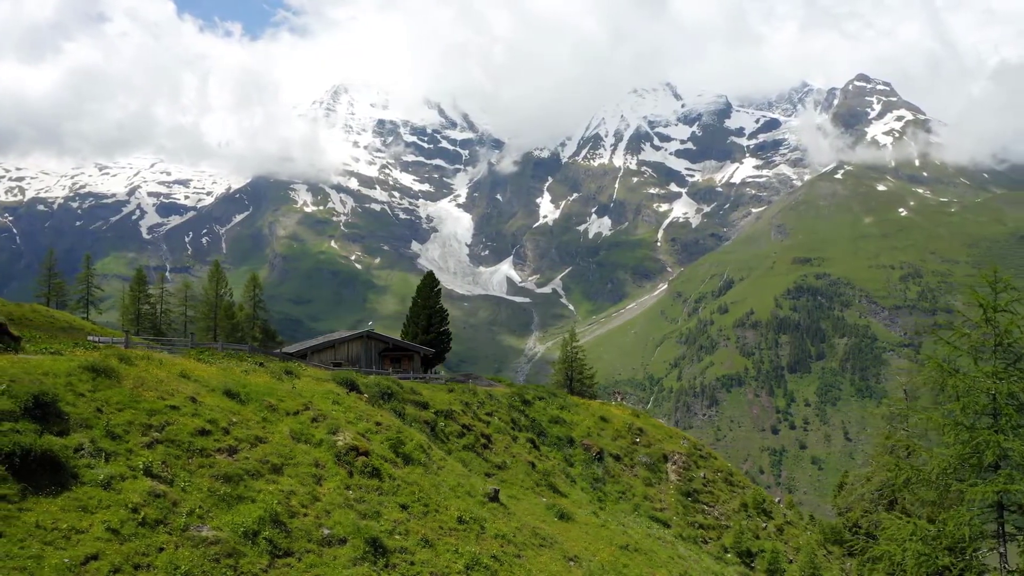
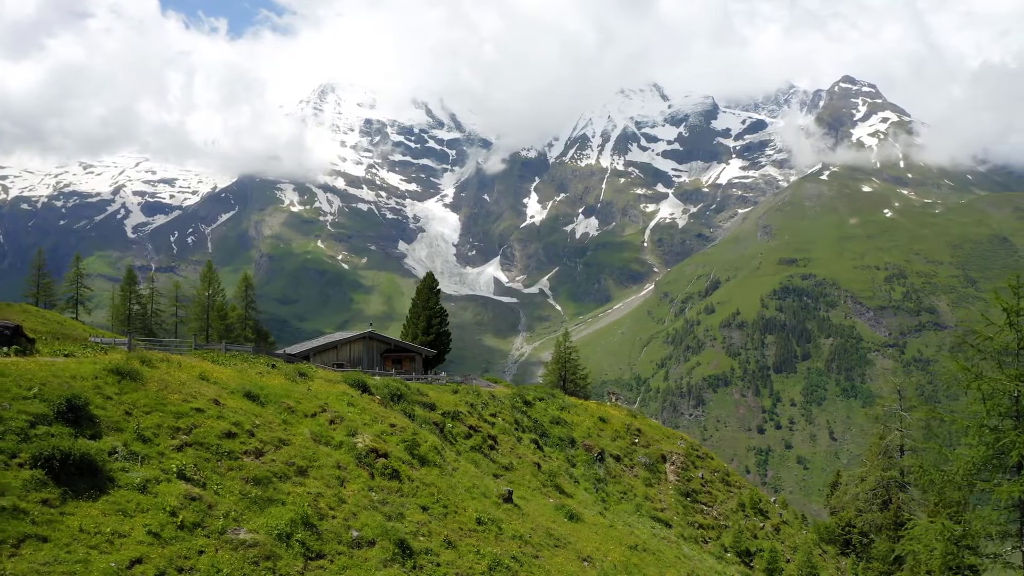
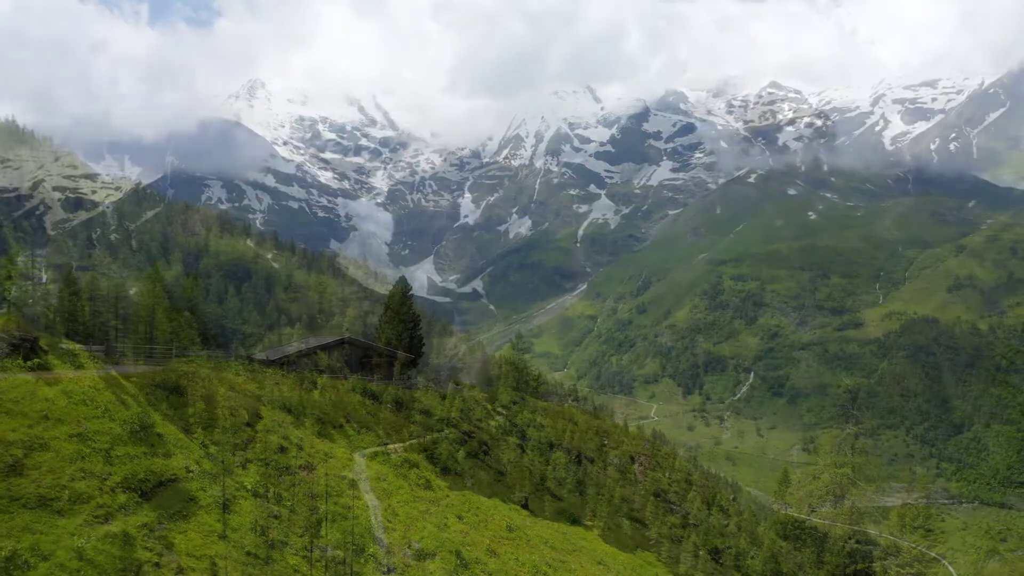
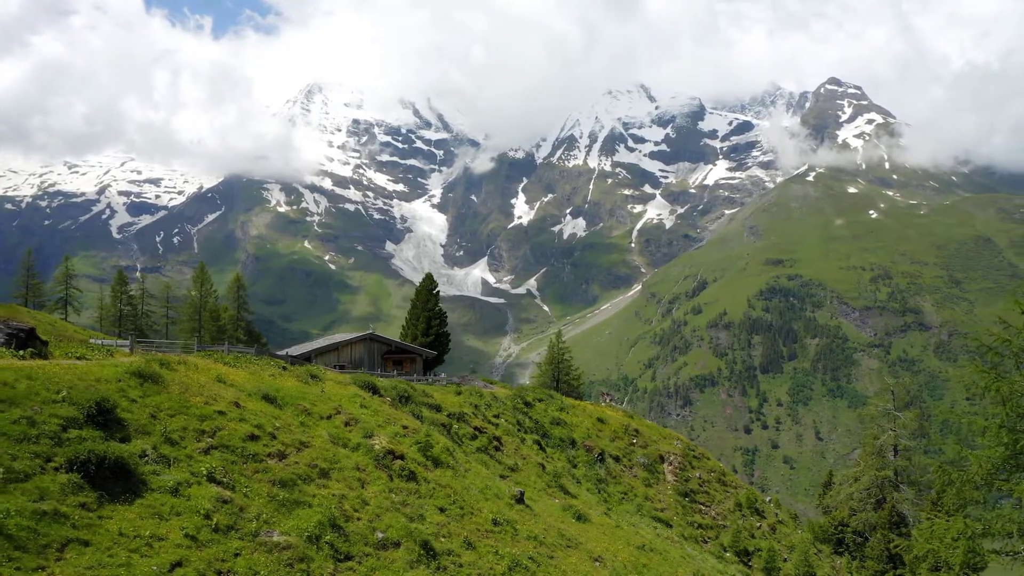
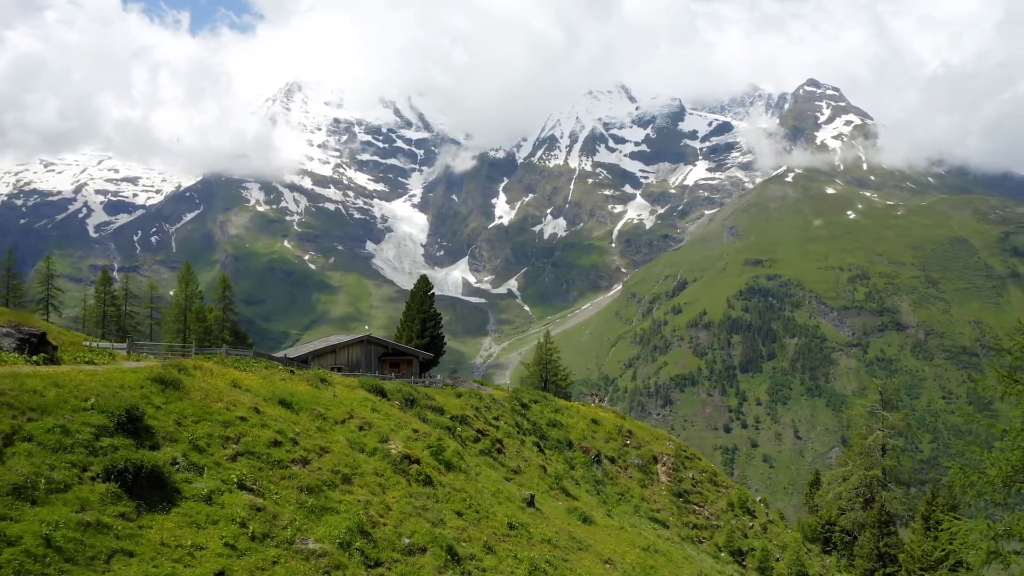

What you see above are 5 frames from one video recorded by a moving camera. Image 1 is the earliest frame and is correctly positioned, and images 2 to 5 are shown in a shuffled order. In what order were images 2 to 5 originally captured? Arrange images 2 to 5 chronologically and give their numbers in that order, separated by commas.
2, 4, 5, 3
